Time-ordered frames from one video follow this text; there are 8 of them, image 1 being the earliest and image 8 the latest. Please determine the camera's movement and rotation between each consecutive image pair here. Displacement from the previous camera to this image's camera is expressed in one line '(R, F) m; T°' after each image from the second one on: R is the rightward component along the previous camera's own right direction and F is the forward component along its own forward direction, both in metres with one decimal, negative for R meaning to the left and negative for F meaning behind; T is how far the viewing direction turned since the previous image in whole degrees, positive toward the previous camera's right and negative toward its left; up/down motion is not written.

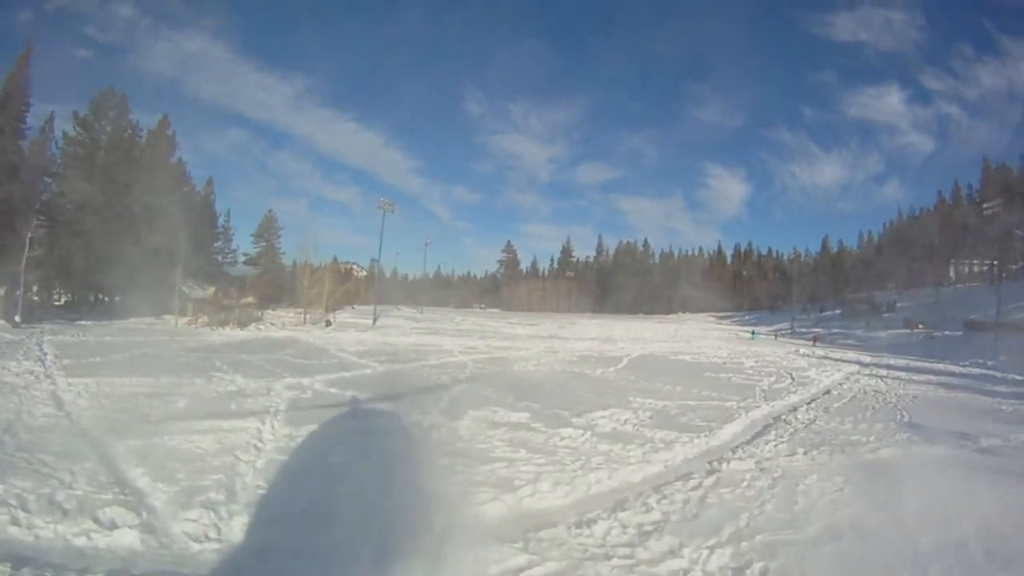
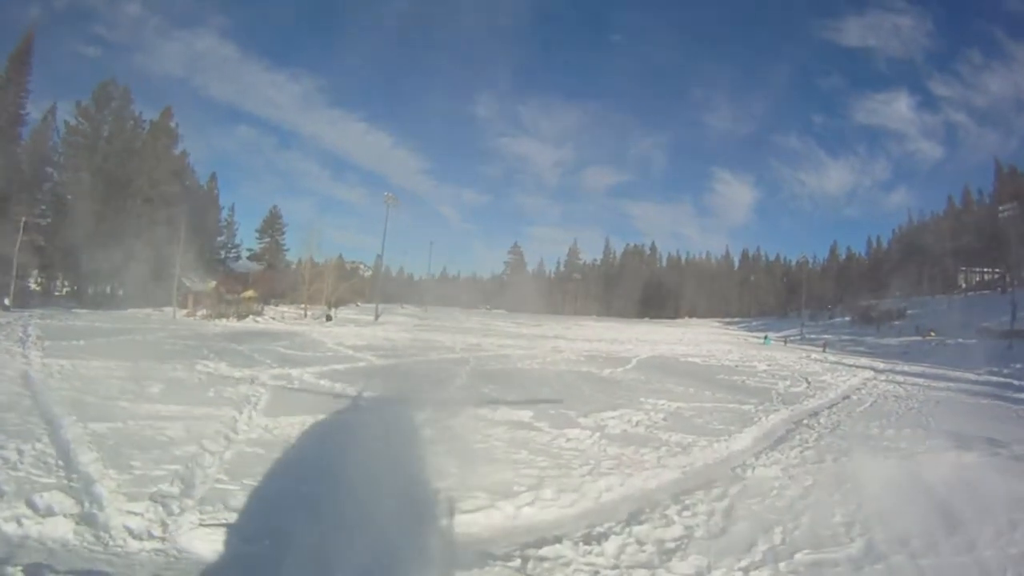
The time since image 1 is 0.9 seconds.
(0.0, +1.0) m; -1°
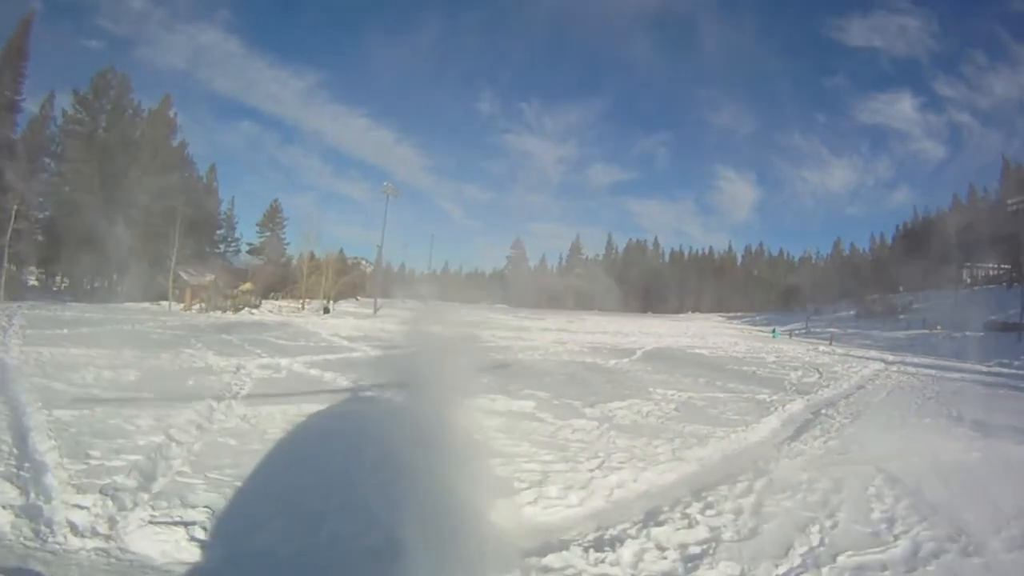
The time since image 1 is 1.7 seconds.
(0.0, +0.8) m; 0°
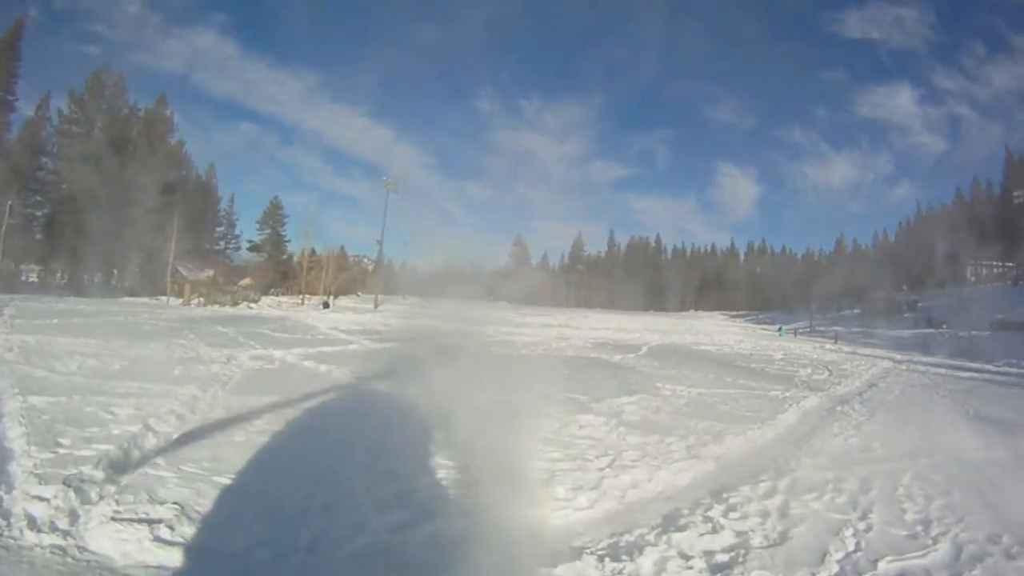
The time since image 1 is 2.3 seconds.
(0.0, +0.5) m; 0°
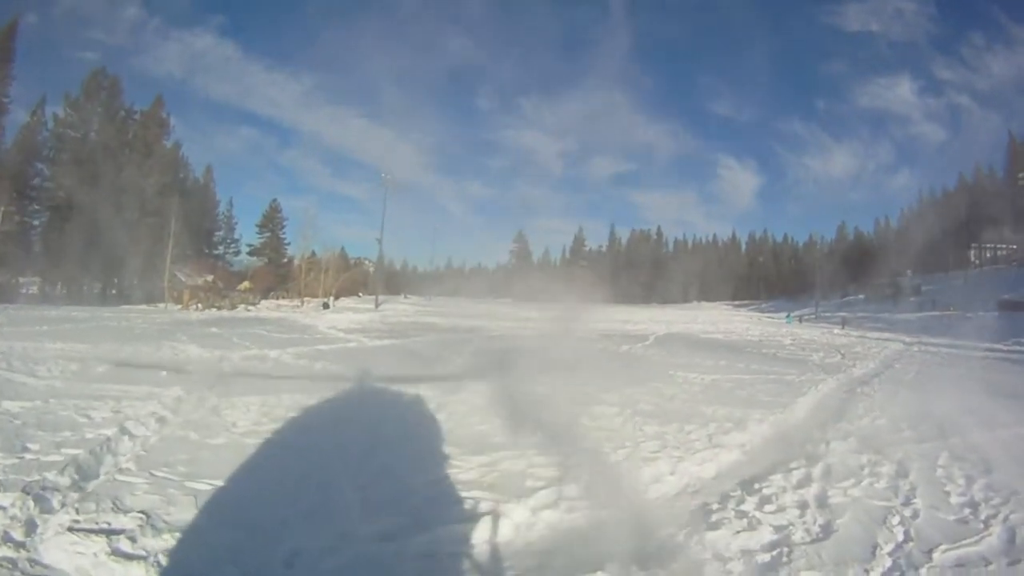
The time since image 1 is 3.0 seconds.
(0.0, +0.6) m; 0°
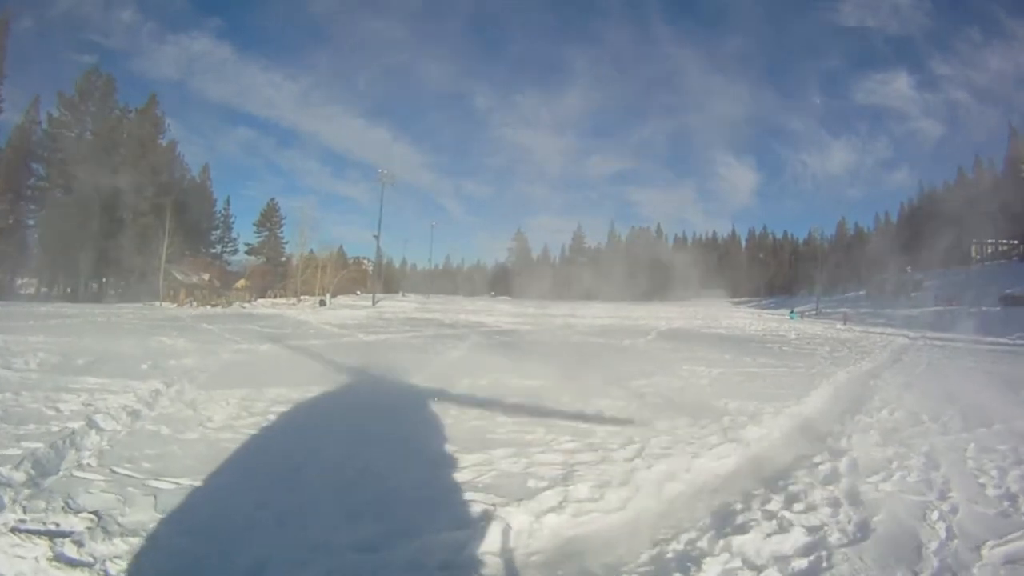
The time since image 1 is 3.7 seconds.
(0.0, +0.5) m; 0°
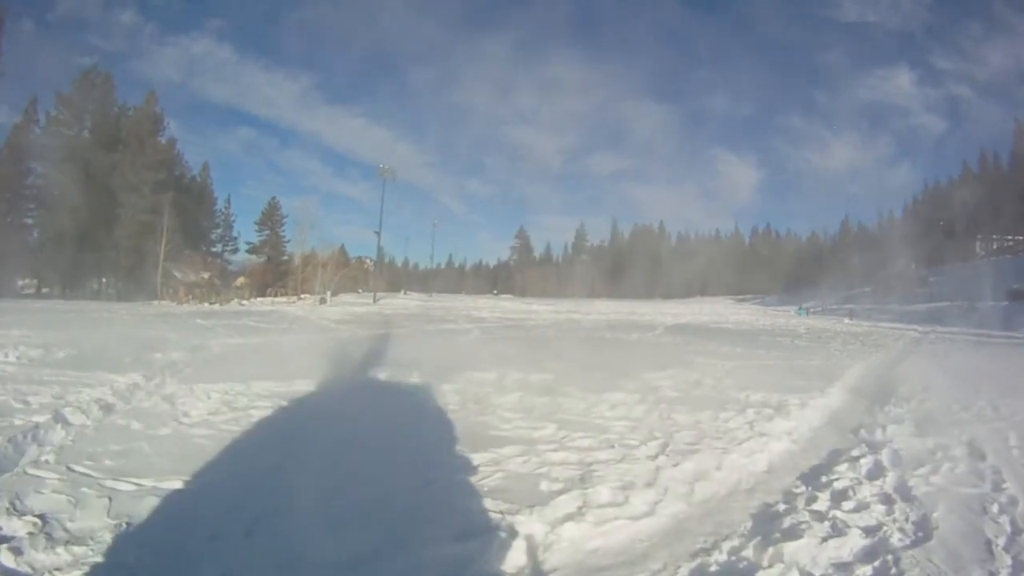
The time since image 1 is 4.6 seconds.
(0.0, +0.6) m; 0°
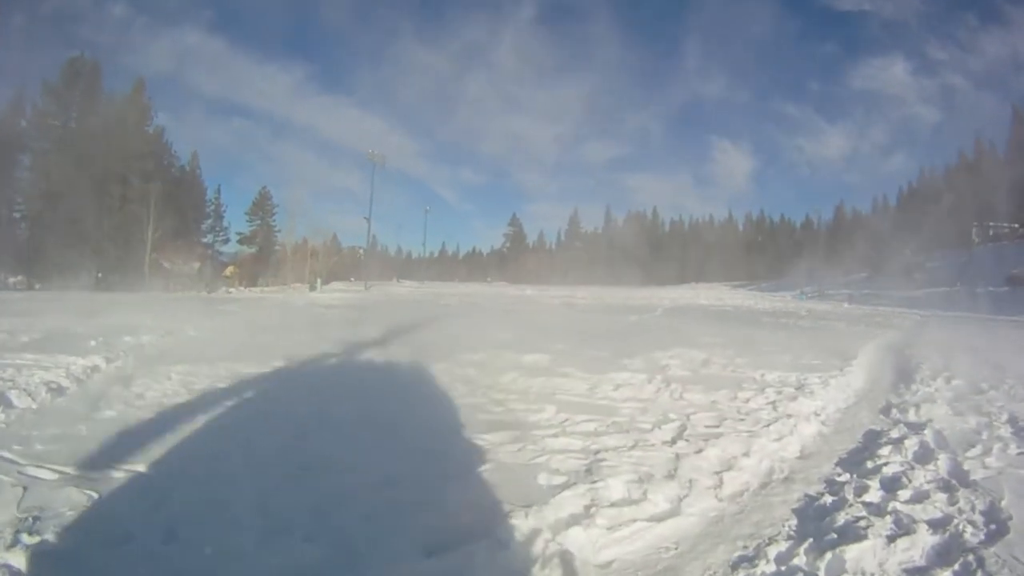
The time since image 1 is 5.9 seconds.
(0.0, +0.7) m; 0°
